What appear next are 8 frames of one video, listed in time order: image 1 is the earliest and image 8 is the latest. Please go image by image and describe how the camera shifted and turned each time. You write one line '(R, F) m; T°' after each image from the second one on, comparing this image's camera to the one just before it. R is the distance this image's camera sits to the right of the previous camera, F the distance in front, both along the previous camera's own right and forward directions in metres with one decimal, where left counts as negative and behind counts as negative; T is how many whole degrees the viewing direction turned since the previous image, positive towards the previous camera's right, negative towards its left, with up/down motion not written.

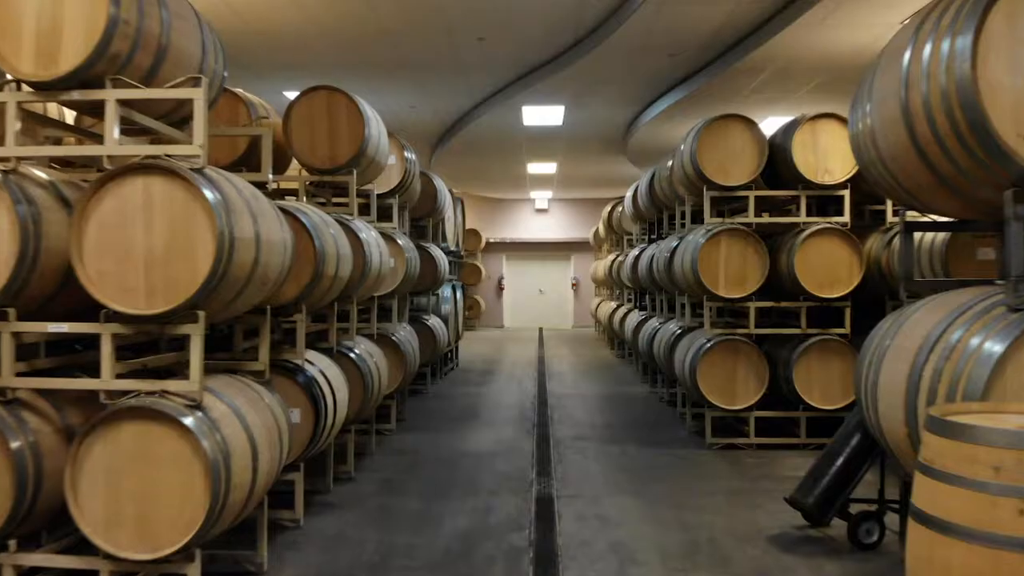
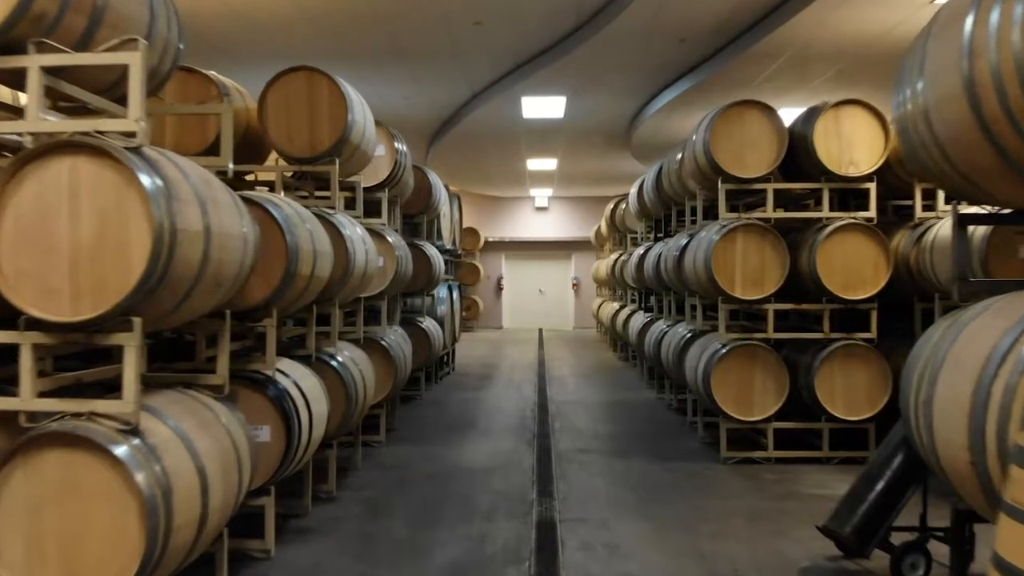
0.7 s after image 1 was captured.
(0.0, +0.5) m; 0°
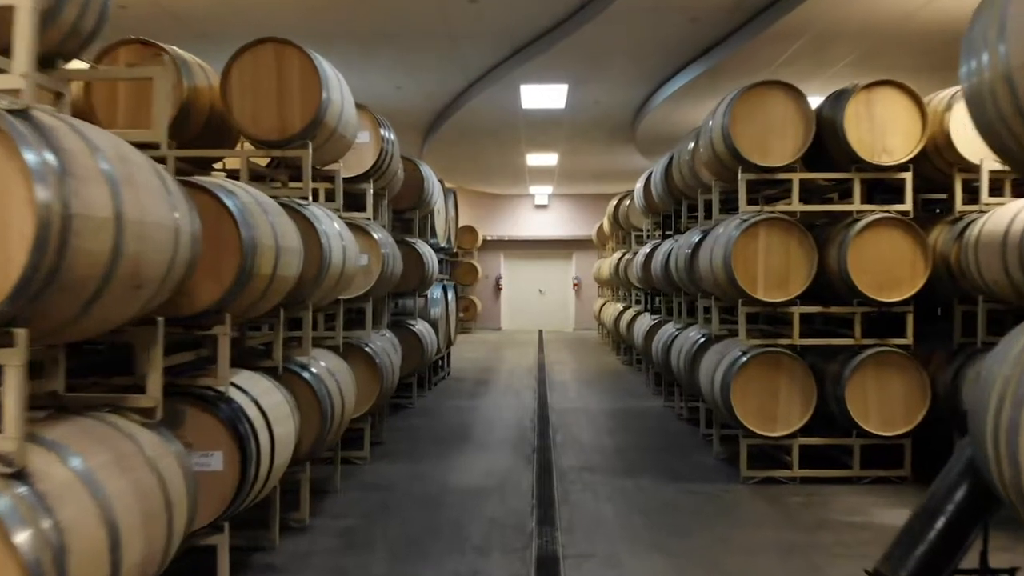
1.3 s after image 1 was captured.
(0.0, +0.6) m; 0°
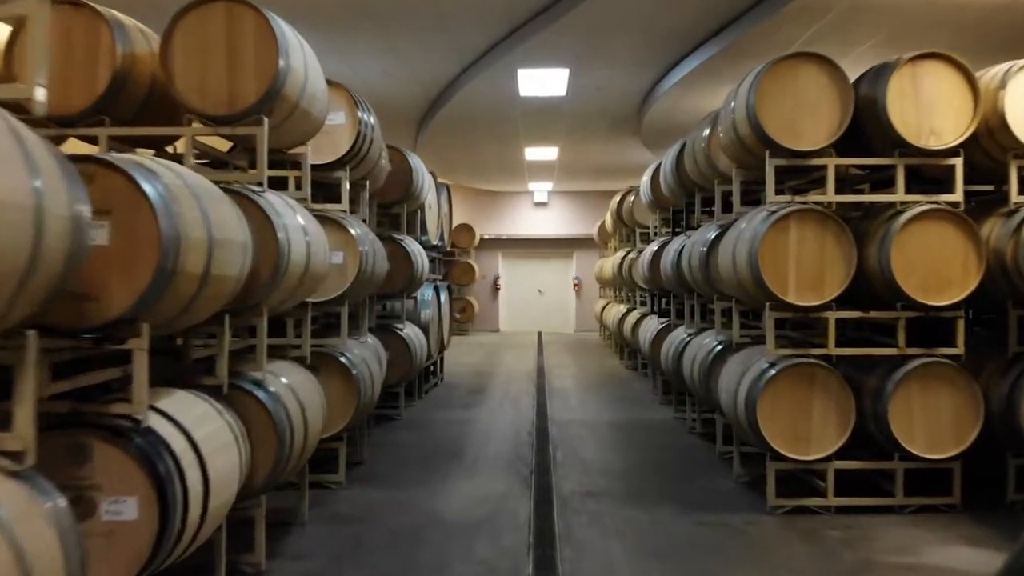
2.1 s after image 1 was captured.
(0.0, +0.6) m; 0°
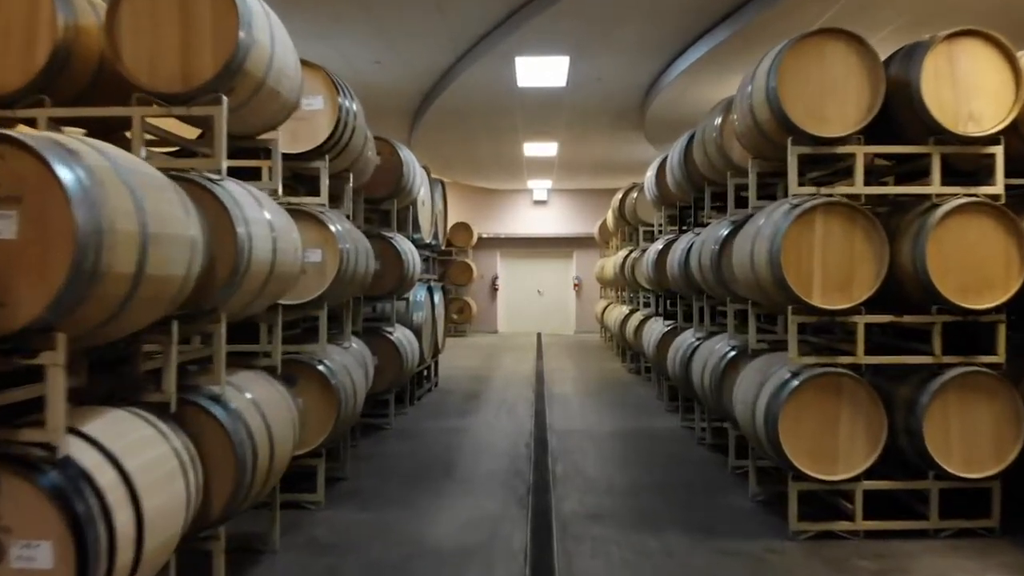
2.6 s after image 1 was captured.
(0.0, +0.4) m; 0°
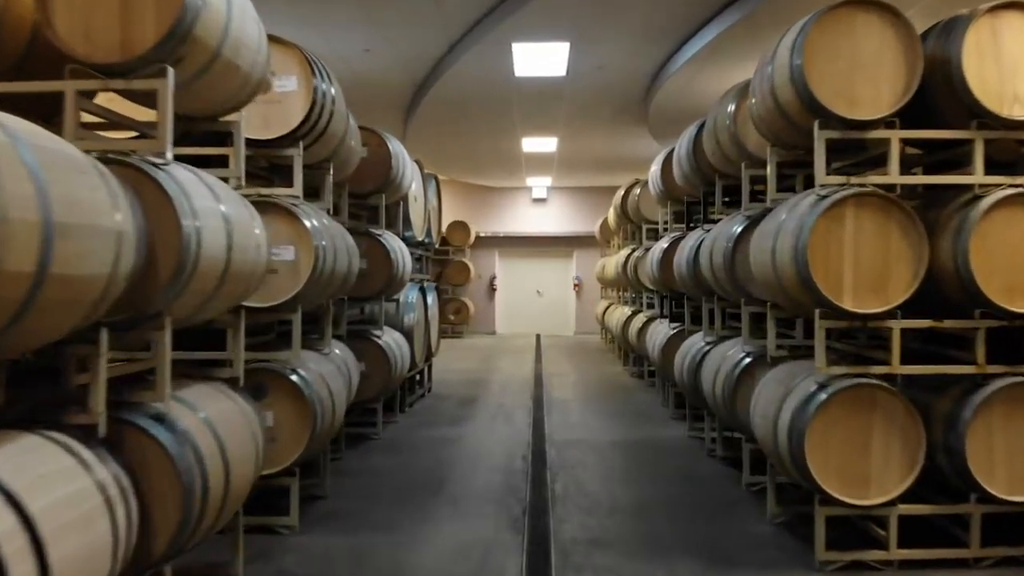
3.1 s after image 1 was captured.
(0.0, +0.4) m; 0°
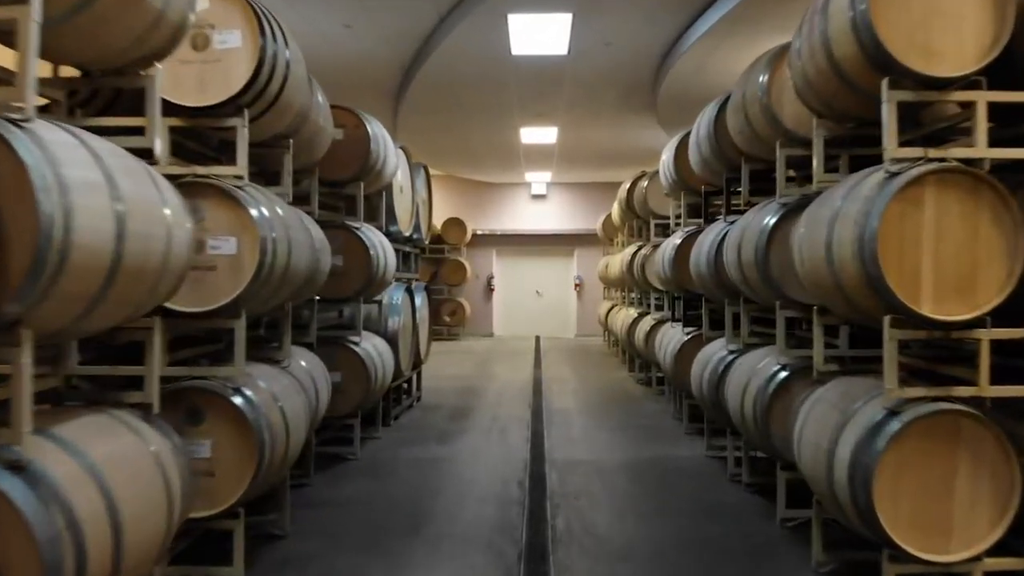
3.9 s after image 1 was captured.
(0.0, +0.7) m; 0°
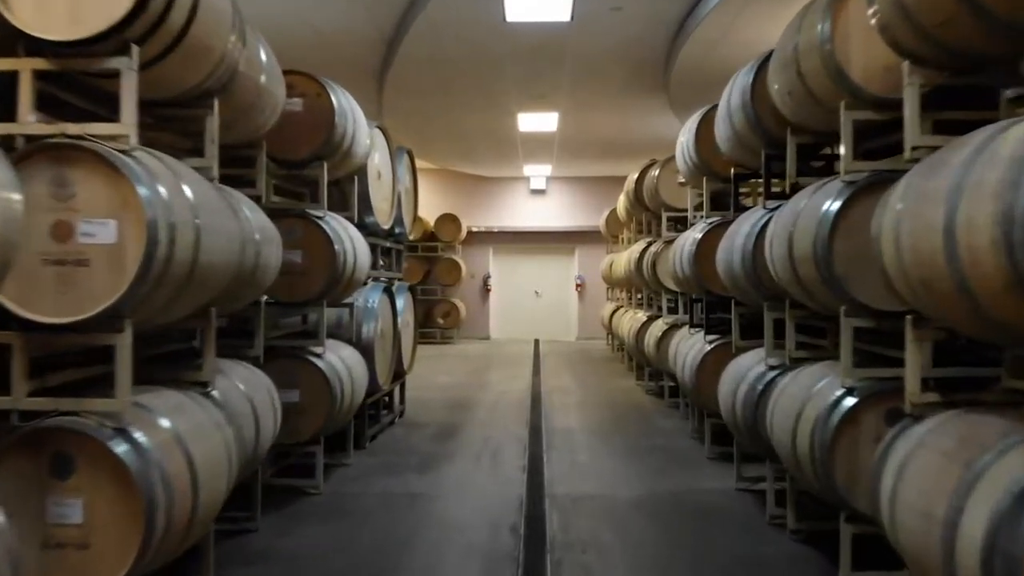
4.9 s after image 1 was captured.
(0.0, +0.9) m; 0°
